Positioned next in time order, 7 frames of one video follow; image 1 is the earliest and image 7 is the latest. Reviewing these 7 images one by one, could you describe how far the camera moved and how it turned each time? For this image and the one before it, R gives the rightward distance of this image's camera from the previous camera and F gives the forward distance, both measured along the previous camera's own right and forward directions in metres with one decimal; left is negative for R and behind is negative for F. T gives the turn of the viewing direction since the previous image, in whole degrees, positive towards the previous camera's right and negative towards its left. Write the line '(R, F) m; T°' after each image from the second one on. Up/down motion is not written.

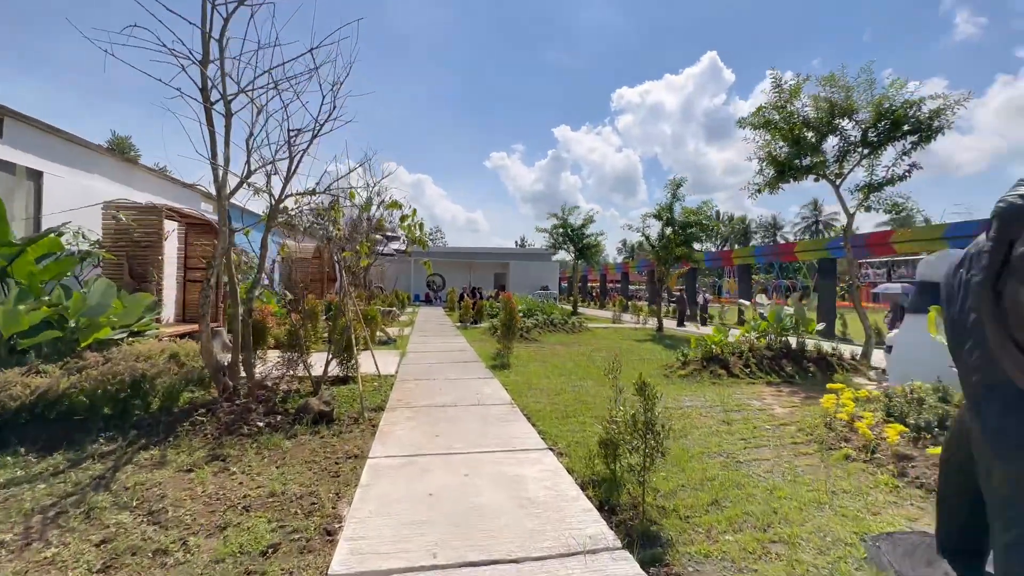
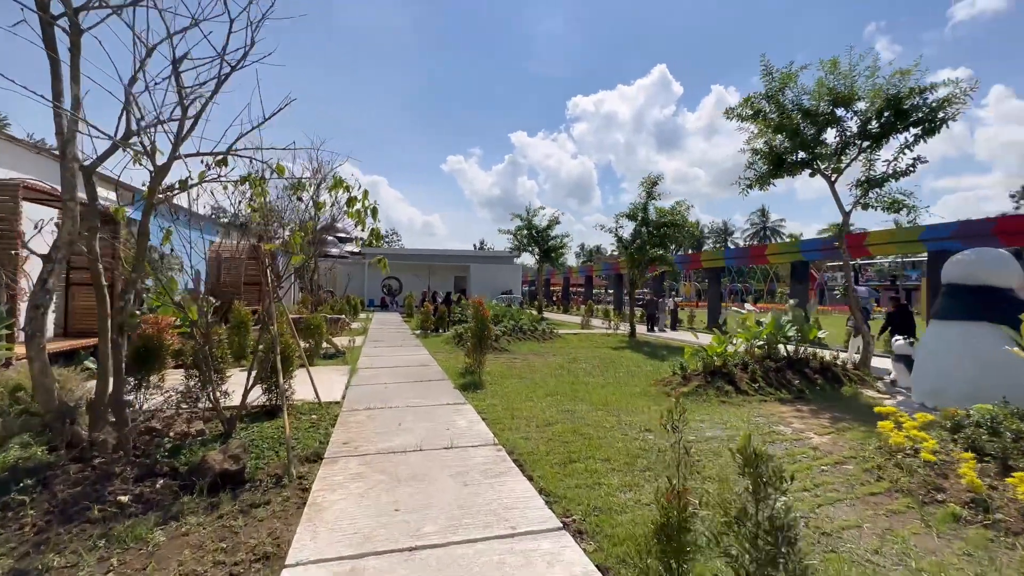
(-0.2, +1.3) m; +5°
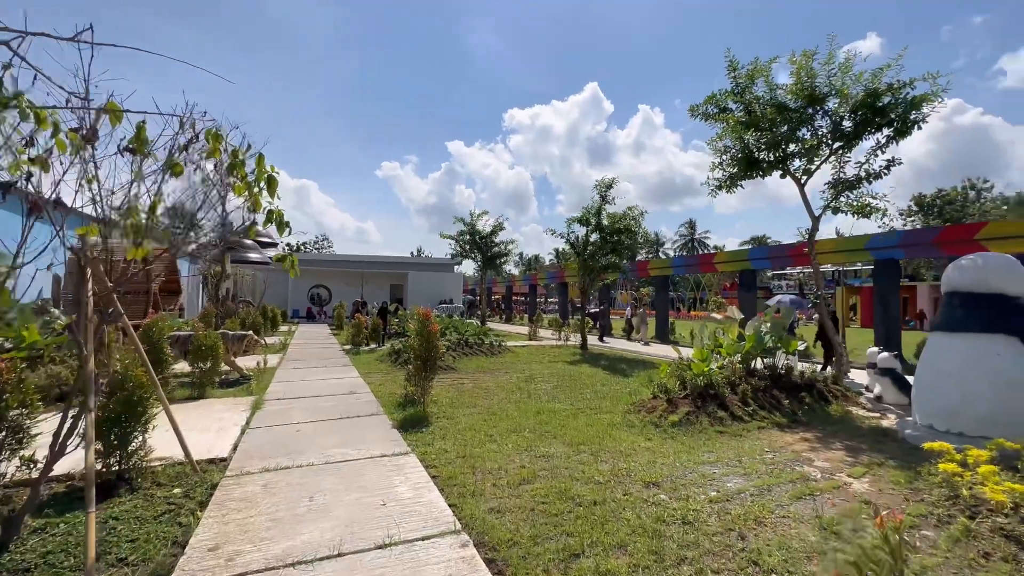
(-0.2, +1.3) m; +8°
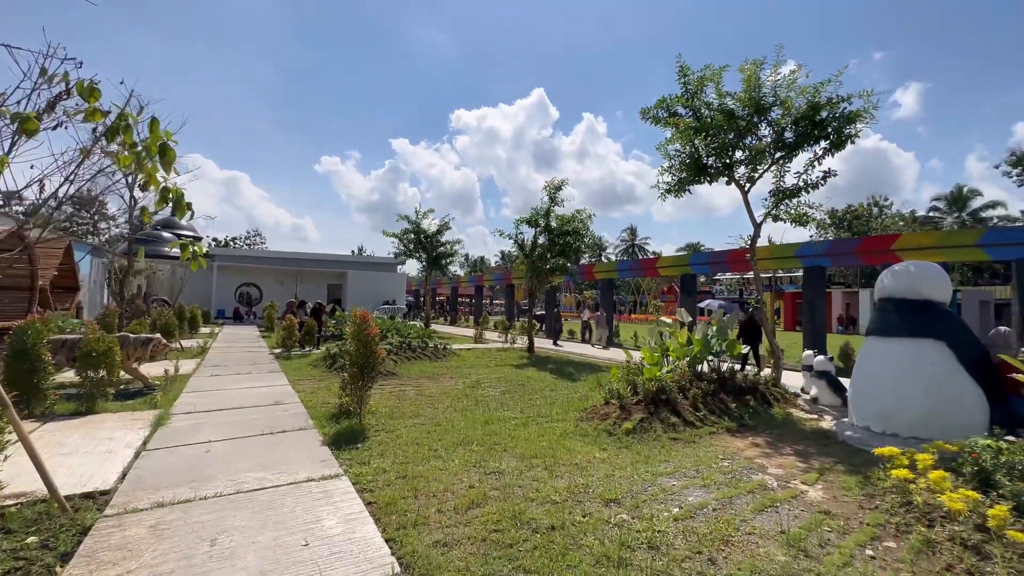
(0.0, +0.4) m; +7°
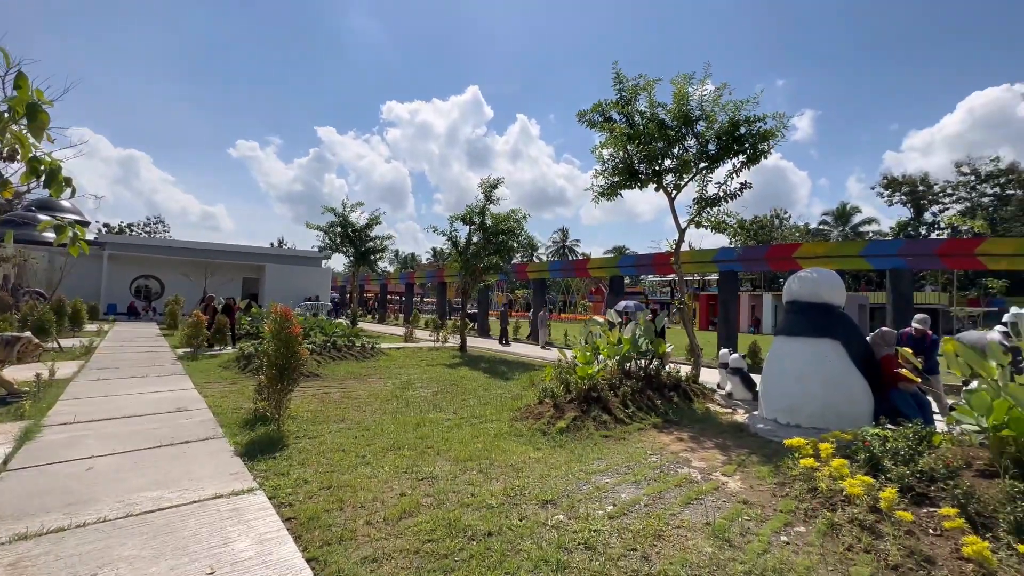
(-0.1, +0.1) m; +9°
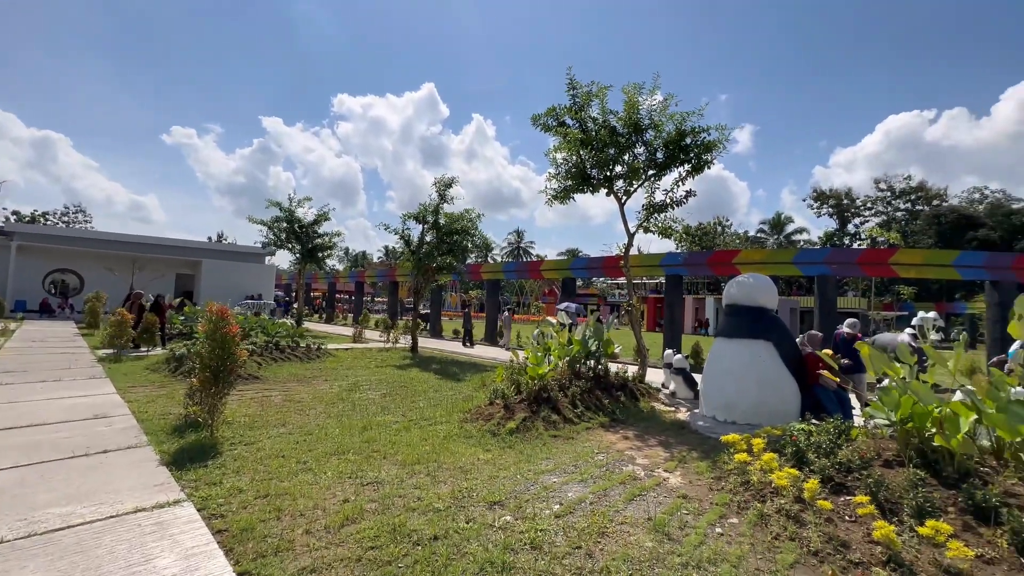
(0.0, 0.0) m; +6°
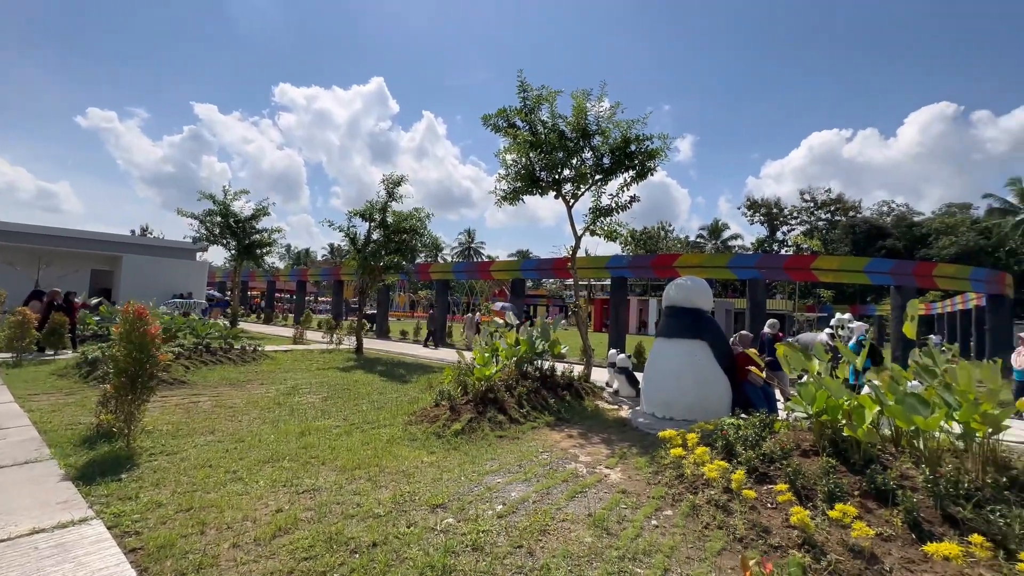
(0.0, 0.0) m; +6°
